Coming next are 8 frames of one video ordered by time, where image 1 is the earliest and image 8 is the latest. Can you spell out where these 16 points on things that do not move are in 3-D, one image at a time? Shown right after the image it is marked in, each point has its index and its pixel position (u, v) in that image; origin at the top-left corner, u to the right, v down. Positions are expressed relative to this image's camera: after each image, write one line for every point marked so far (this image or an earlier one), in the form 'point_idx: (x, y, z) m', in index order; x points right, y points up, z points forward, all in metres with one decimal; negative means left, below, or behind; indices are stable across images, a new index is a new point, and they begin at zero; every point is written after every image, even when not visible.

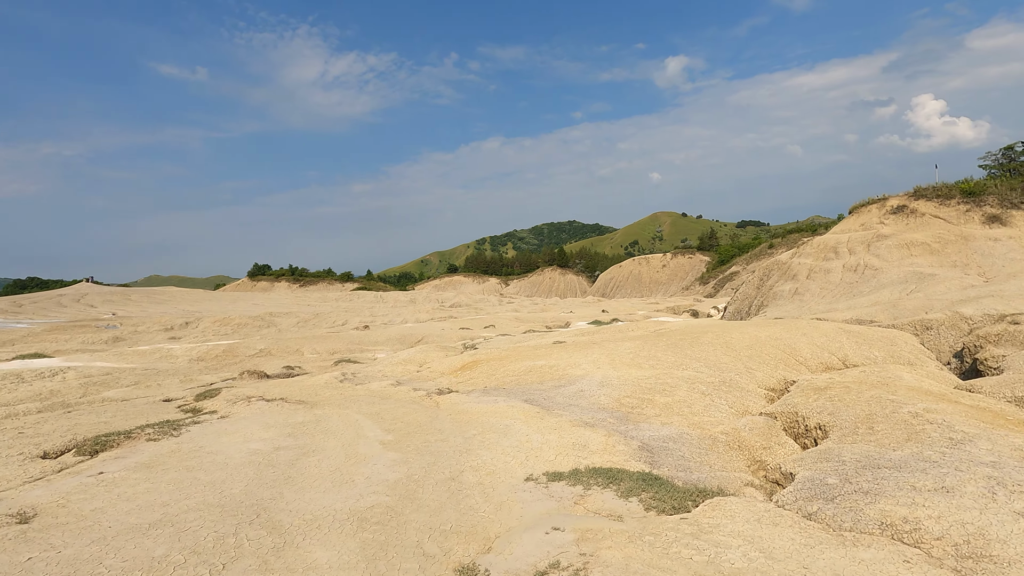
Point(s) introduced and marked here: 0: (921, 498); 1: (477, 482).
0: (+2.9, -1.5, +3.8) m
1: (-0.3, -1.6, +4.5) m
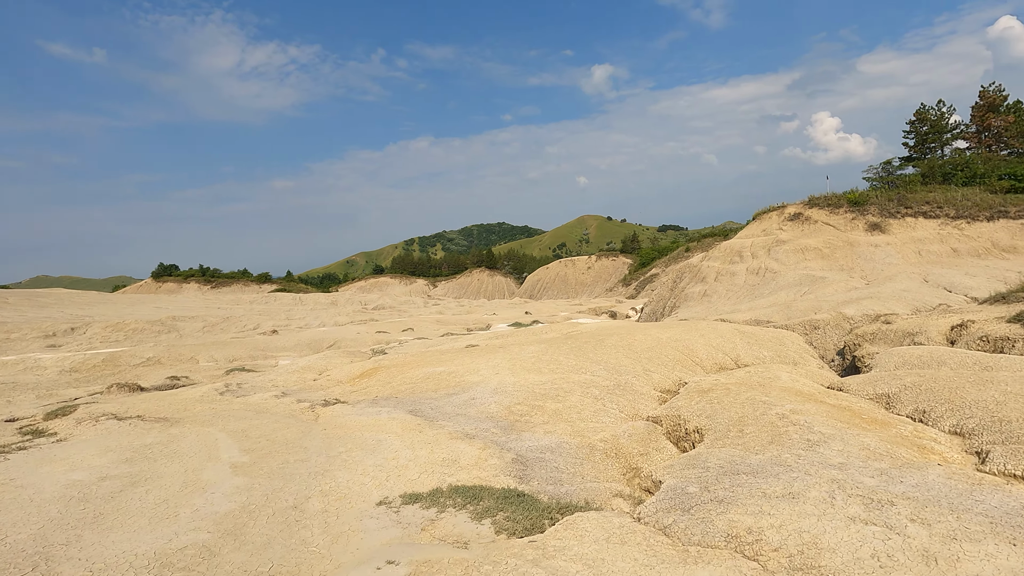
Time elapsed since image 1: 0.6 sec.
0: (+1.8, -1.5, +3.8) m
1: (-1.4, -1.7, +4.0) m
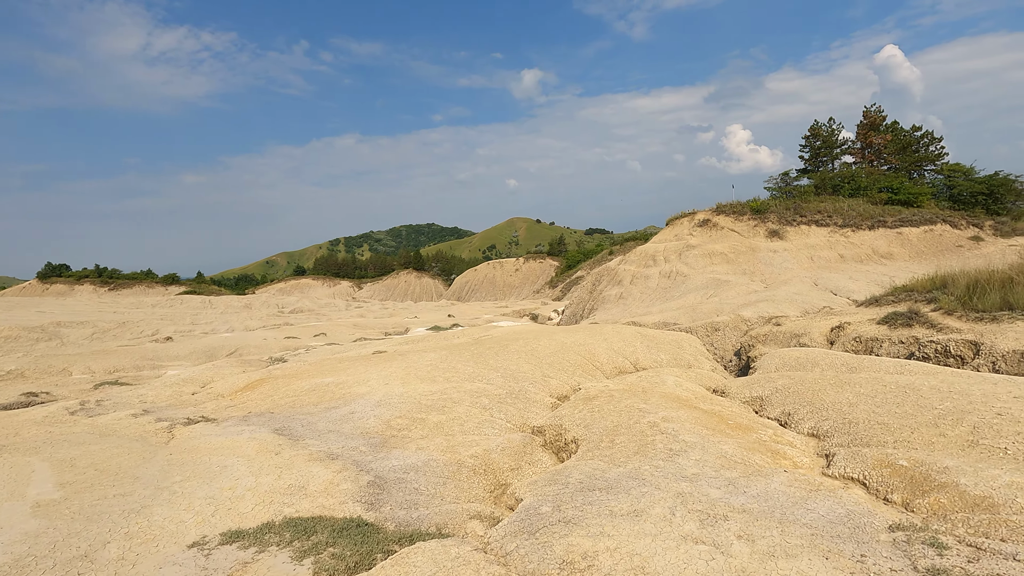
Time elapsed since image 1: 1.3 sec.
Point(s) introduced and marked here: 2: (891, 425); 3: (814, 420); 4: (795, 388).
0: (+0.7, -1.6, +3.7) m
1: (-2.6, -1.8, +3.5) m
2: (+3.9, -1.4, +5.6) m
3: (+3.6, -1.6, +6.5) m
4: (+4.1, -1.5, +7.8) m
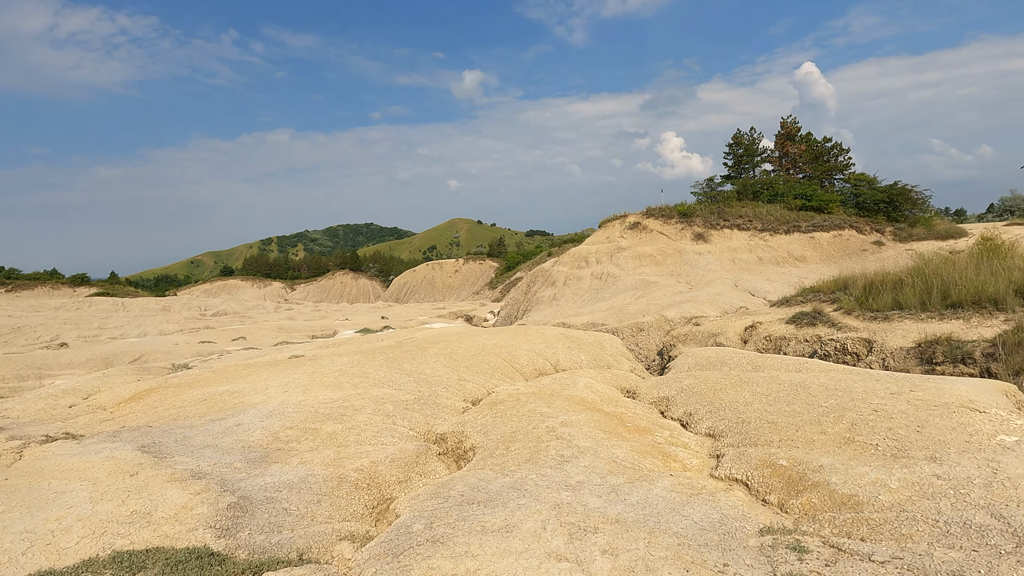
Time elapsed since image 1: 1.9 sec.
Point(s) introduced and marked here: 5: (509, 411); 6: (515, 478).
0: (-0.2, -1.6, +3.4) m
1: (-3.4, -1.8, +2.9) m
2: (+2.8, -1.4, +5.7) m
3: (+2.4, -1.6, +6.5) m
4: (+2.7, -1.5, +7.9) m
5: (0.0, -1.6, +7.0) m
6: (0.0, -1.6, +4.5) m
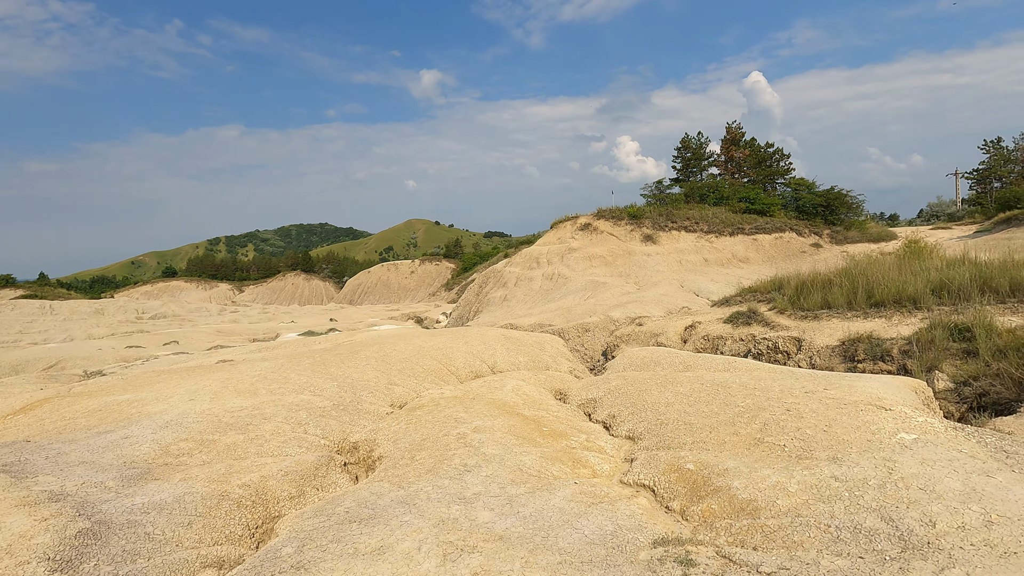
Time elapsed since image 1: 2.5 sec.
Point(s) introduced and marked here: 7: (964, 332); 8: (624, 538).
0: (-1.0, -1.6, +3.1) m
1: (-4.1, -1.7, +2.3) m
2: (+1.9, -1.4, +5.6) m
3: (+1.4, -1.6, +6.4) m
4: (+1.6, -1.5, +7.8) m
5: (-1.1, -1.6, +6.6) m
6: (-0.8, -1.6, +4.2) m
7: (+7.4, -0.7, +8.8) m
8: (+0.7, -1.6, +3.4) m
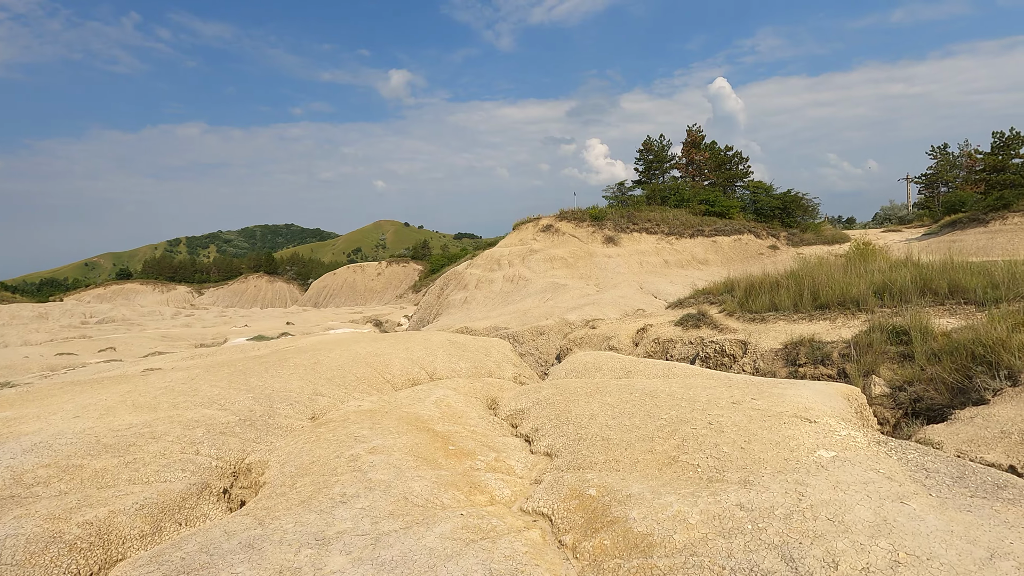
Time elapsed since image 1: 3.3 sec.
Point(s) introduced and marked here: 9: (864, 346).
0: (-1.8, -1.6, +2.5) m
1: (-4.9, -1.8, +1.5) m
2: (+1.0, -1.5, +5.1) m
3: (+0.4, -1.6, +5.9) m
4: (+0.6, -1.5, +7.3) m
5: (-2.0, -1.6, +6.0) m
6: (-1.7, -1.6, +3.6) m
7: (+6.3, -0.8, +8.7) m
8: (-0.1, -1.6, +2.9) m
9: (+5.8, -1.0, +8.8) m
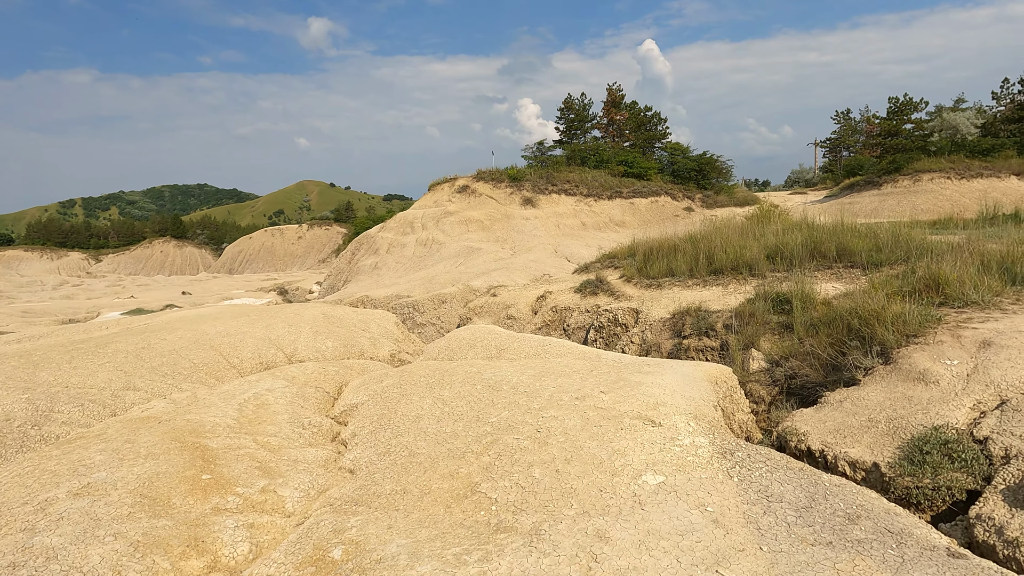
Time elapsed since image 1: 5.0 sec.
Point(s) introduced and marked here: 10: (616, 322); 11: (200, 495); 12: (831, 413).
0: (-3.1, -1.7, +1.1) m
1: (-6.1, -2.0, -0.2) m
2: (-0.7, -1.3, +4.0) m
3: (-1.3, -1.4, +4.8) m
4: (-1.3, -1.2, +6.1) m
5: (-3.8, -1.4, +4.6) m
6: (-3.1, -1.6, +2.2) m
7: (+4.1, -0.2, +8.2) m
8: (-1.5, -1.6, +1.7) m
9: (+3.6, -0.4, +8.2) m
10: (+2.0, -0.7, +10.8) m
11: (-2.2, -1.4, +3.8) m
12: (+3.0, -1.2, +5.1) m
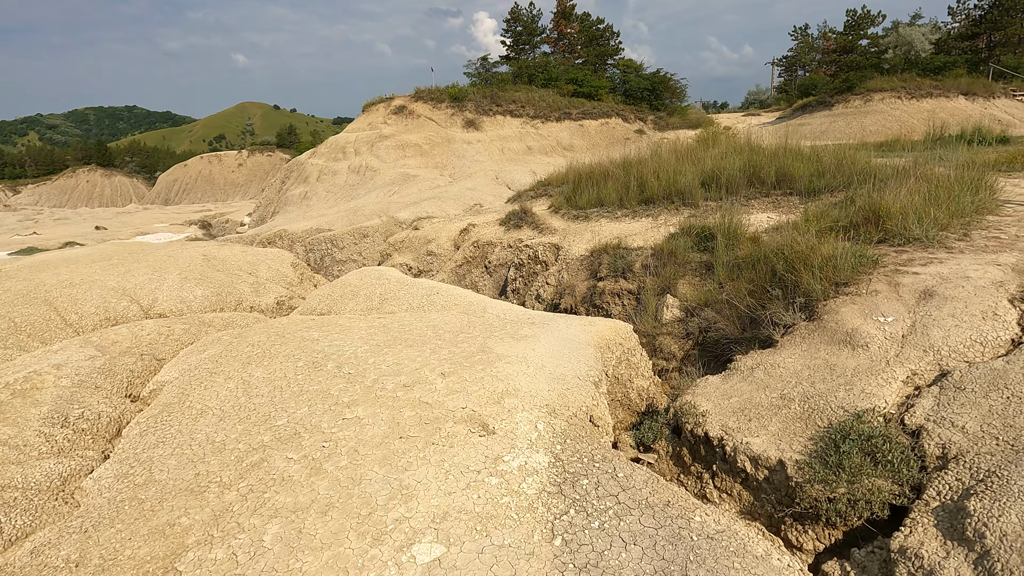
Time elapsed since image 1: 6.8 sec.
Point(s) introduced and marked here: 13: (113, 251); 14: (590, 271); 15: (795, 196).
0: (-4.1, -1.9, -0.2) m
1: (-6.9, -2.4, -1.7) m
2: (-1.9, -1.1, +2.8) m
3: (-2.6, -1.1, +3.5) m
4: (-2.7, -0.7, +4.8) m
5: (-5.0, -1.2, +3.1) m
6: (-4.2, -1.7, +0.9) m
7: (+2.6, +0.6, +7.1) m
8: (-2.5, -1.7, +0.5) m
9: (+2.1, +0.4, +7.1) m
10: (+0.3, +0.5, +9.6) m
11: (-3.3, -1.3, +2.5) m
12: (+1.7, -0.7, +4.1) m
13: (-8.5, +0.8, +11.5) m
14: (+1.2, +0.3, +8.4) m
15: (+4.8, +1.6, +9.2) m
